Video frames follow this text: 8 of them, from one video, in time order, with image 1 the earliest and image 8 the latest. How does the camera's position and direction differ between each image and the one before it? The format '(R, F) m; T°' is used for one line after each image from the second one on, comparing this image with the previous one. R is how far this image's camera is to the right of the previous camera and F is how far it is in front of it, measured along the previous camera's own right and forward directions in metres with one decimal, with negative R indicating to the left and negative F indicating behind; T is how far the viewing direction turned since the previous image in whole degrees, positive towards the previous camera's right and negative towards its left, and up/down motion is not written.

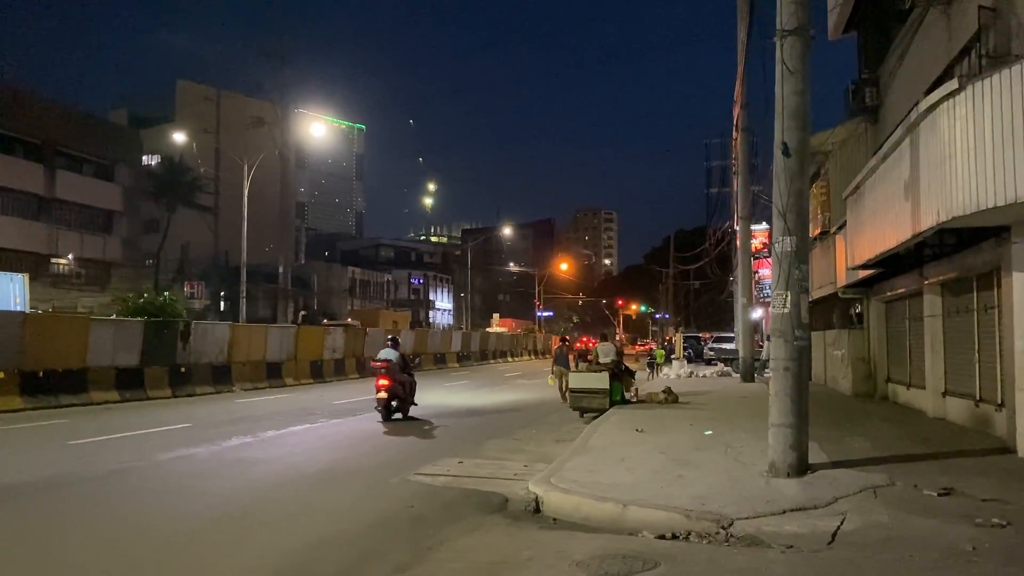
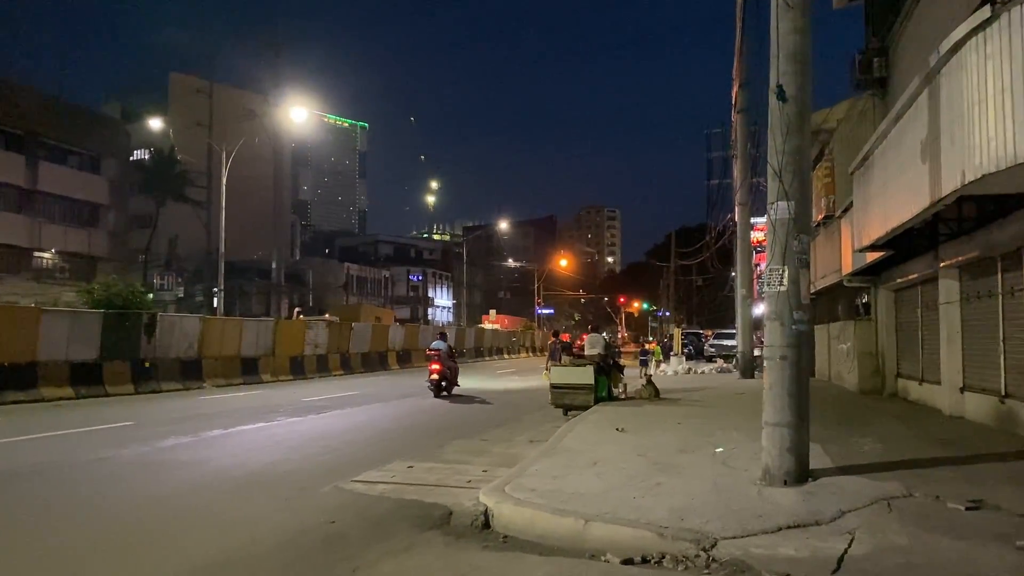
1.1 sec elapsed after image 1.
(+0.6, +1.4) m; 0°
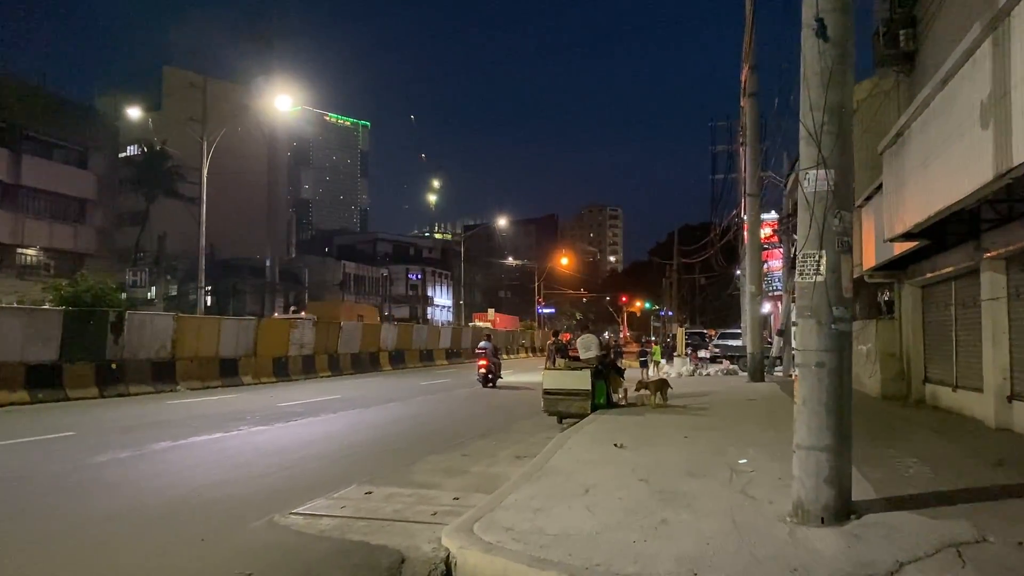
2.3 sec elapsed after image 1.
(+0.3, +1.5) m; 0°
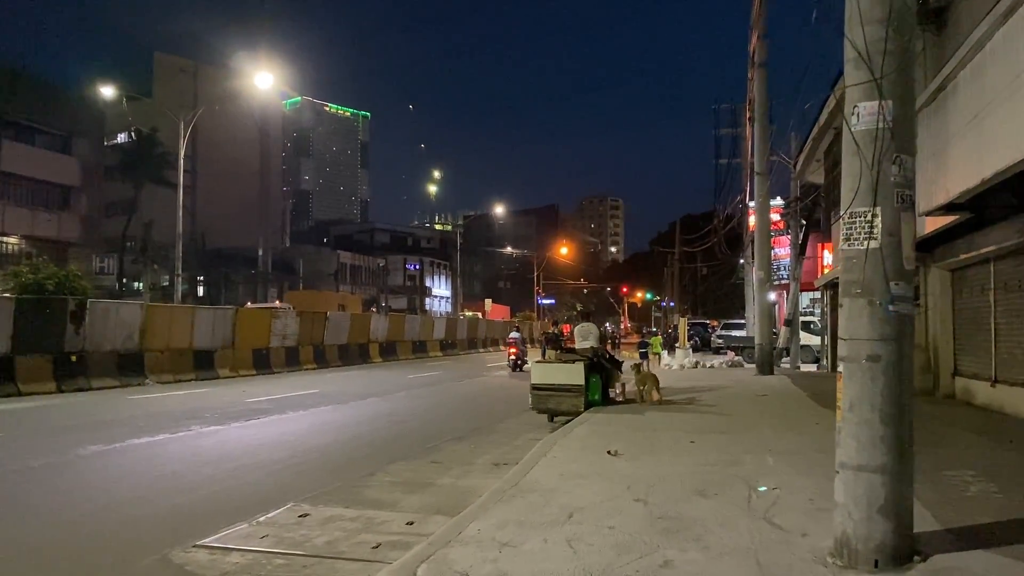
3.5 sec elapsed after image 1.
(+0.3, +1.5) m; 0°
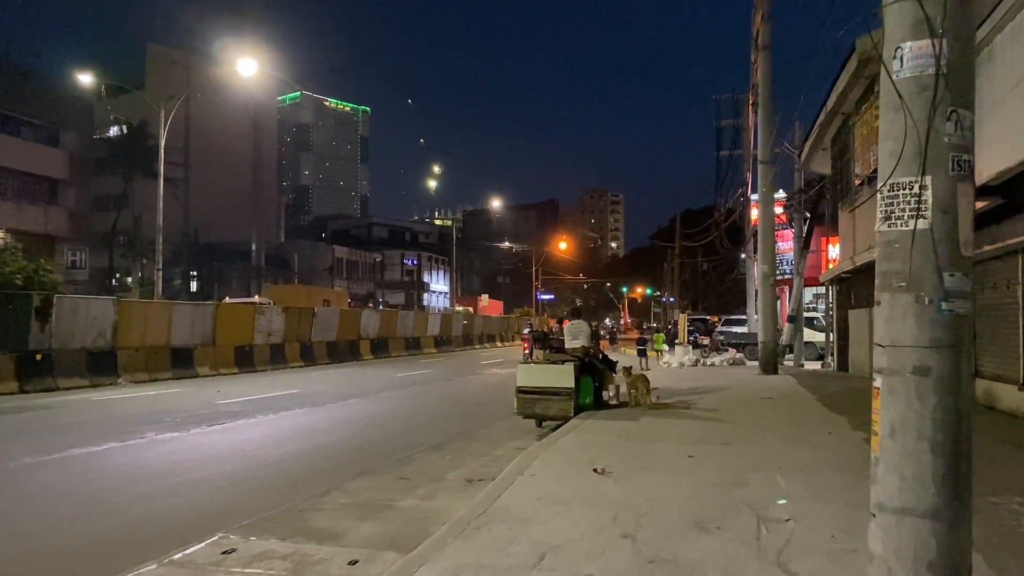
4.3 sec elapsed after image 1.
(+0.3, +1.0) m; 0°
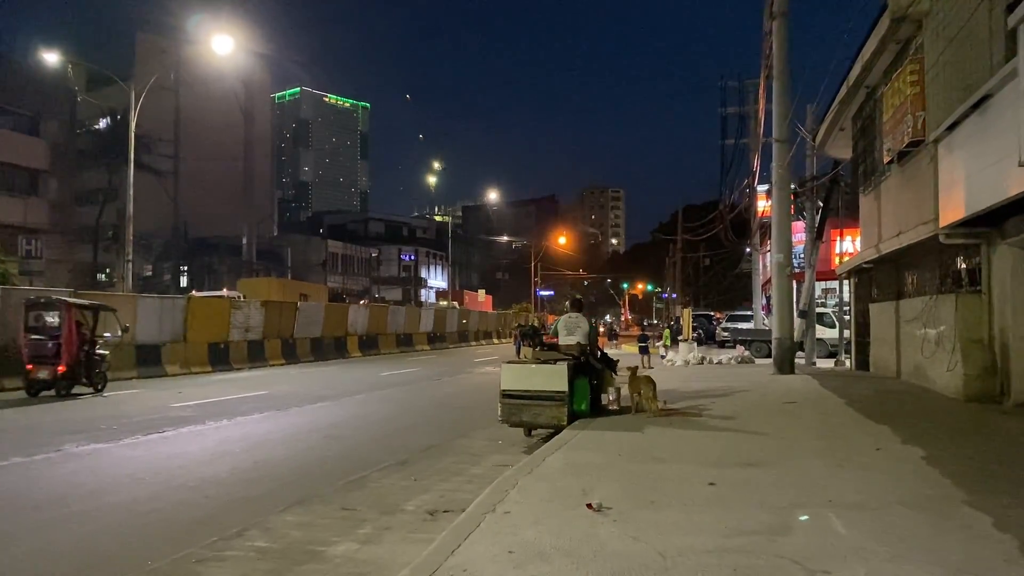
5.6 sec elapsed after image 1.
(+0.2, +1.7) m; 0°
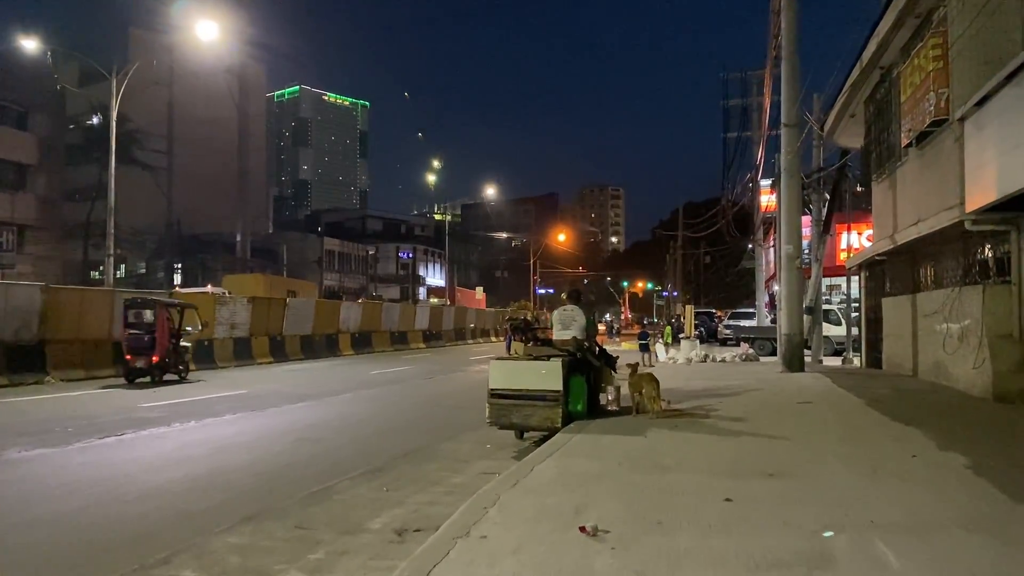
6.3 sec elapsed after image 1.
(+0.1, +0.9) m; 0°
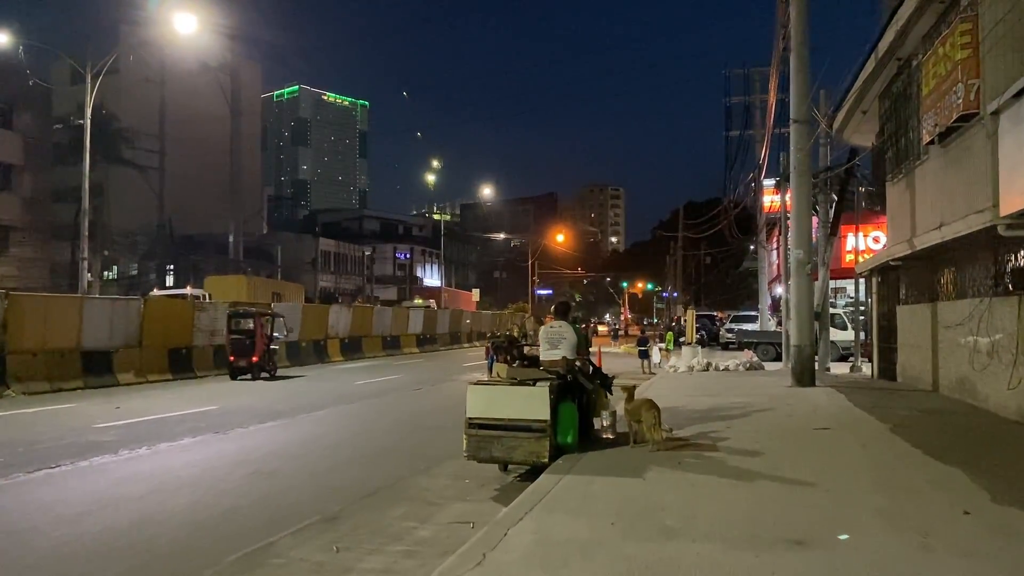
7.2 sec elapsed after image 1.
(+0.2, +1.1) m; 0°
